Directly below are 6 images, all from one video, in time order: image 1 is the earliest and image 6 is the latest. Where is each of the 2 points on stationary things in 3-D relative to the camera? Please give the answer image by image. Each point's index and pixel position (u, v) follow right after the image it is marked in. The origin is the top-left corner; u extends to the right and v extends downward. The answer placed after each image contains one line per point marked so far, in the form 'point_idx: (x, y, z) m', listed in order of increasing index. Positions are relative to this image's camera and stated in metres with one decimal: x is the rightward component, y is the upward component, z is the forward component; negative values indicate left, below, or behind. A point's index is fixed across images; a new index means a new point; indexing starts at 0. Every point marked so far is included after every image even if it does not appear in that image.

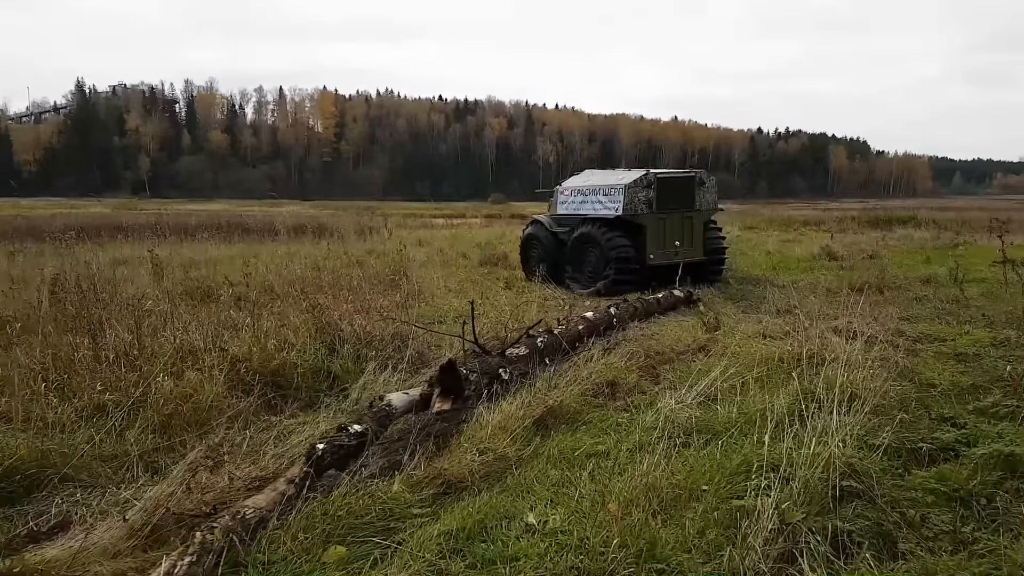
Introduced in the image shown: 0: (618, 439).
0: (+0.5, -0.8, +3.8) m
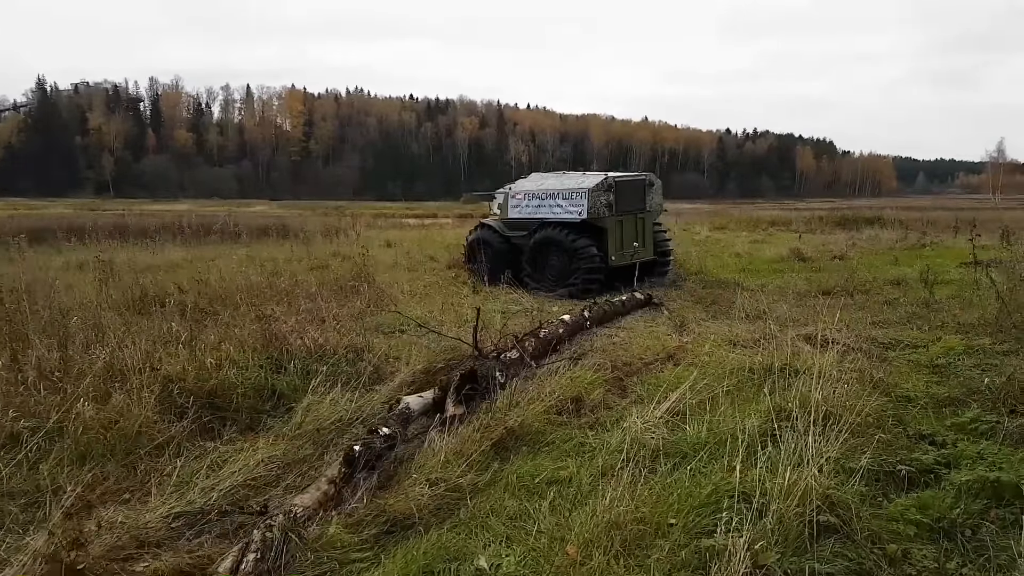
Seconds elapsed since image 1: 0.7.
0: (+0.3, -0.8, +3.6) m
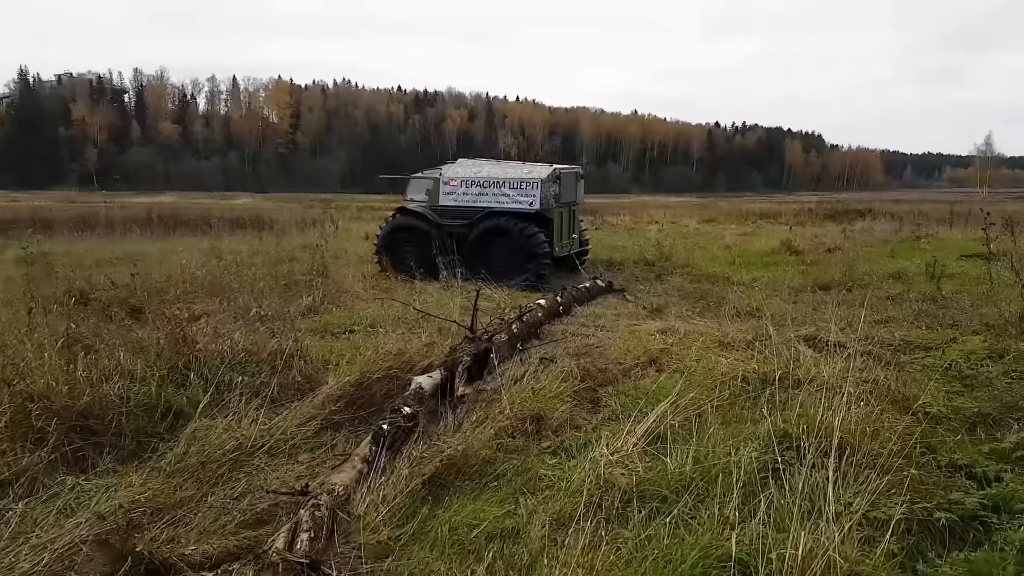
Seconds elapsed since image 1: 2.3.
0: (+0.1, -0.8, +2.8) m
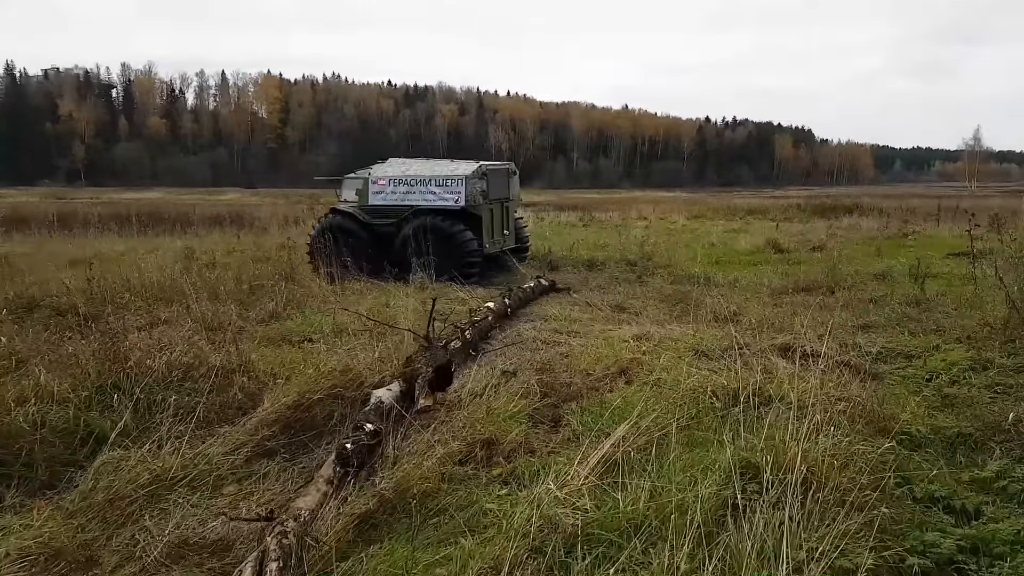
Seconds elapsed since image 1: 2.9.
0: (-0.1, -0.9, +2.6) m
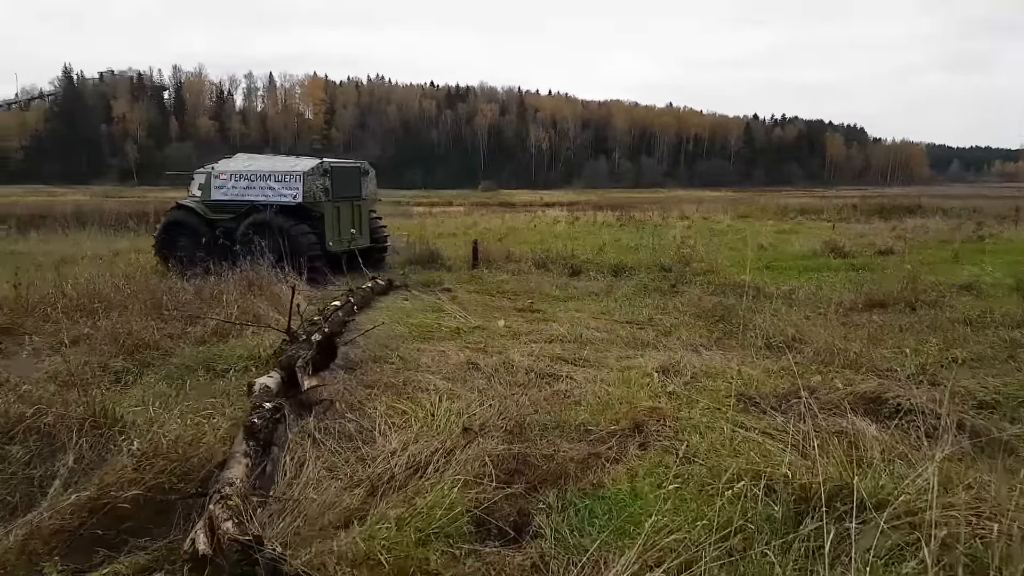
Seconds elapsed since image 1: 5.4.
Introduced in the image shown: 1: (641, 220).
0: (-0.4, -1.0, +1.1) m
1: (+3.2, +1.7, +19.1) m
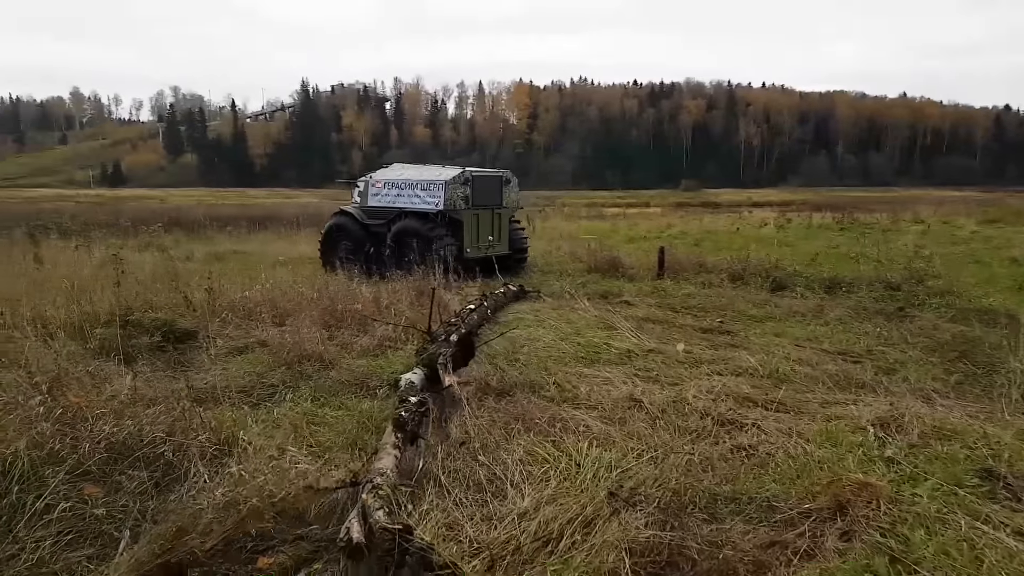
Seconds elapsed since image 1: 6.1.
0: (-0.4, -1.1, +0.7) m
1: (+7.8, +1.4, +17.1) m
